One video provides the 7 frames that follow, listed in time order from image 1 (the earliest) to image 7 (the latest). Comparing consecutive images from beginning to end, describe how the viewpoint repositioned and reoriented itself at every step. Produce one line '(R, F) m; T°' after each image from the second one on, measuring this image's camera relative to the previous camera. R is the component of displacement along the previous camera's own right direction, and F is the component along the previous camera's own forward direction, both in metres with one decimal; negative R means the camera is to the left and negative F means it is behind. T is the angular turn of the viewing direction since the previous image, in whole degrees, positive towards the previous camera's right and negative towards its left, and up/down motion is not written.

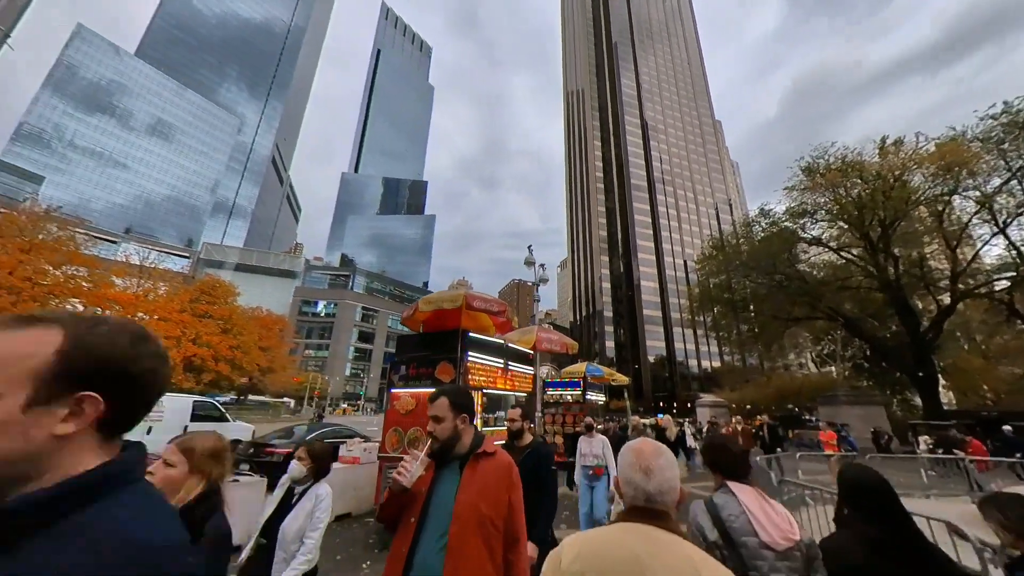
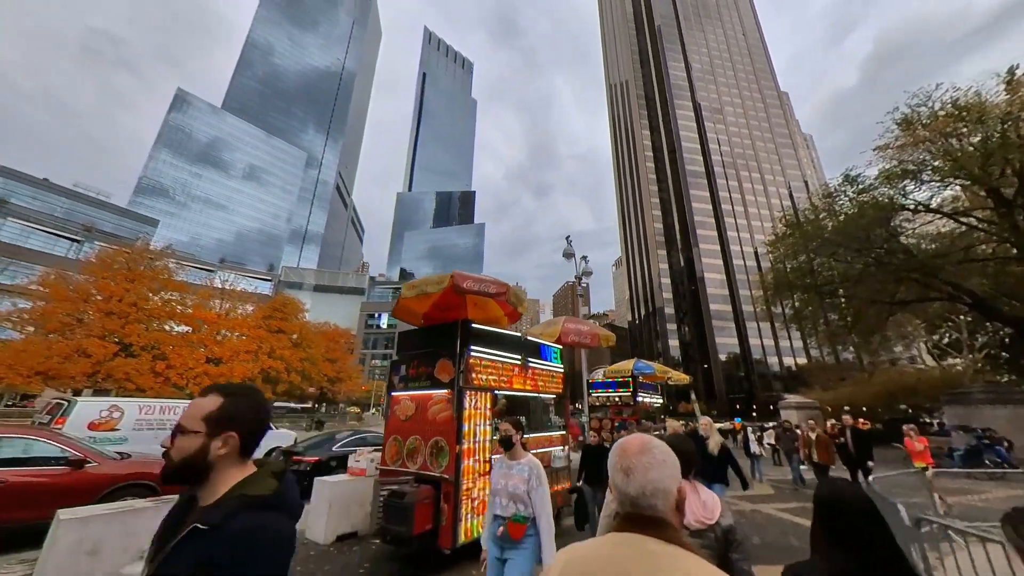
(+0.4, +0.7) m; -9°
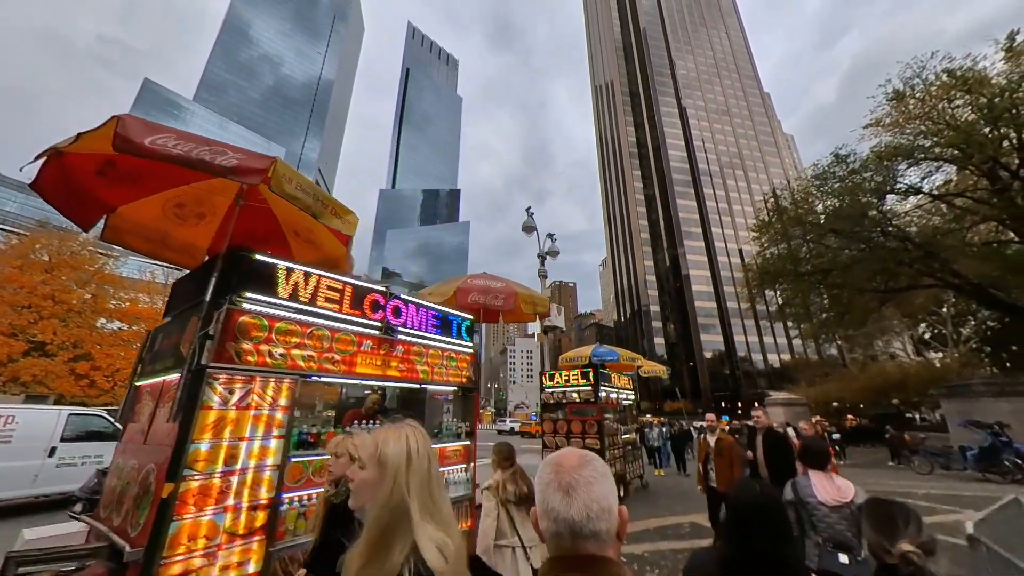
(+0.9, +1.5) m; +2°
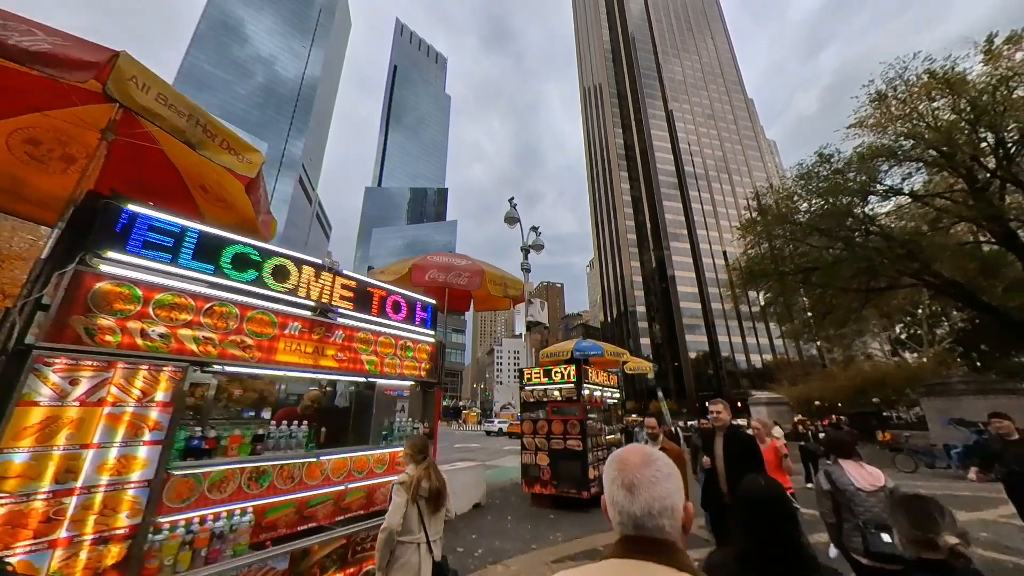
(+0.1, +0.4) m; +2°
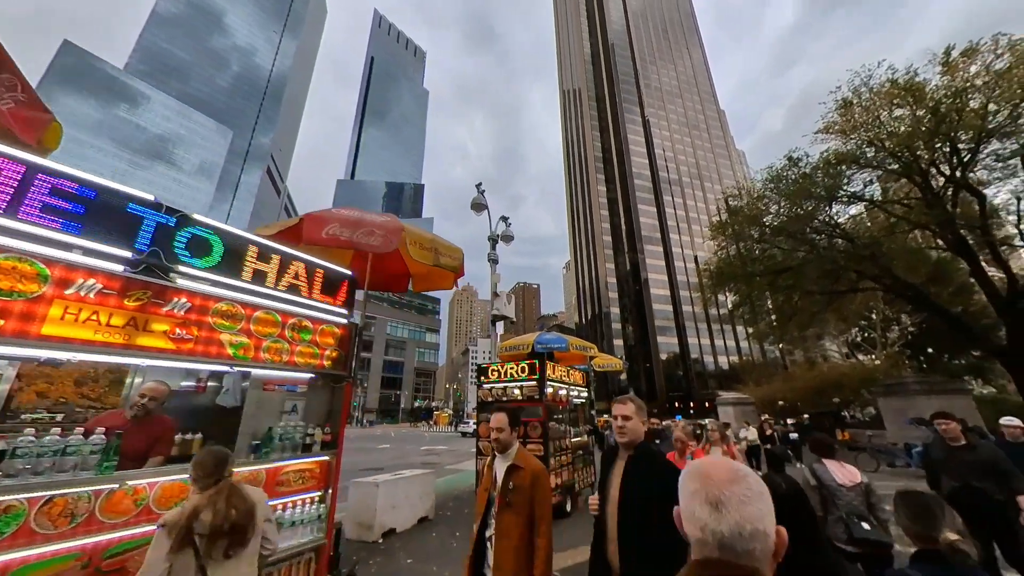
(+0.3, +0.5) m; +4°
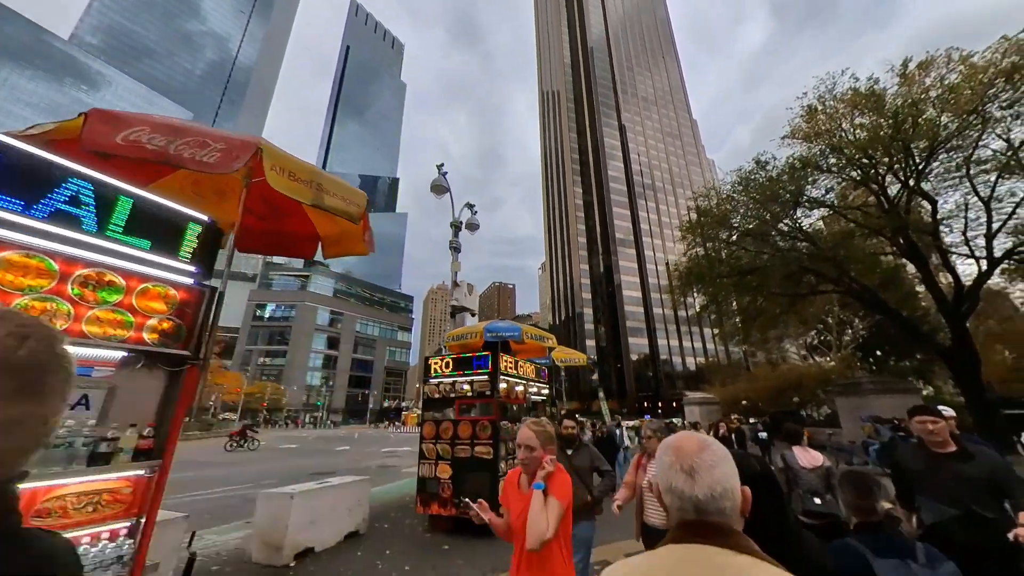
(+0.3, +0.5) m; +4°
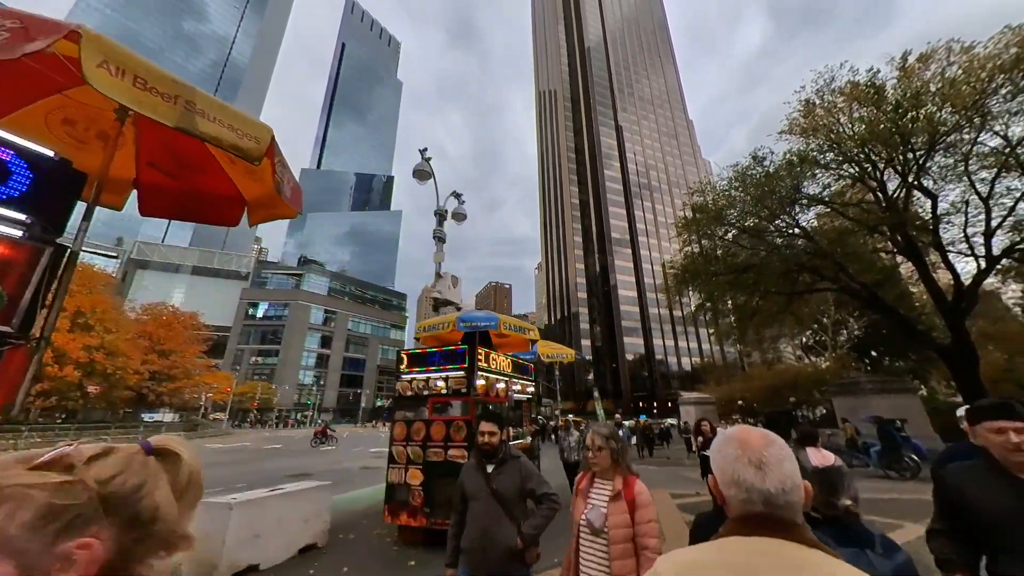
(+0.2, +0.4) m; +1°
